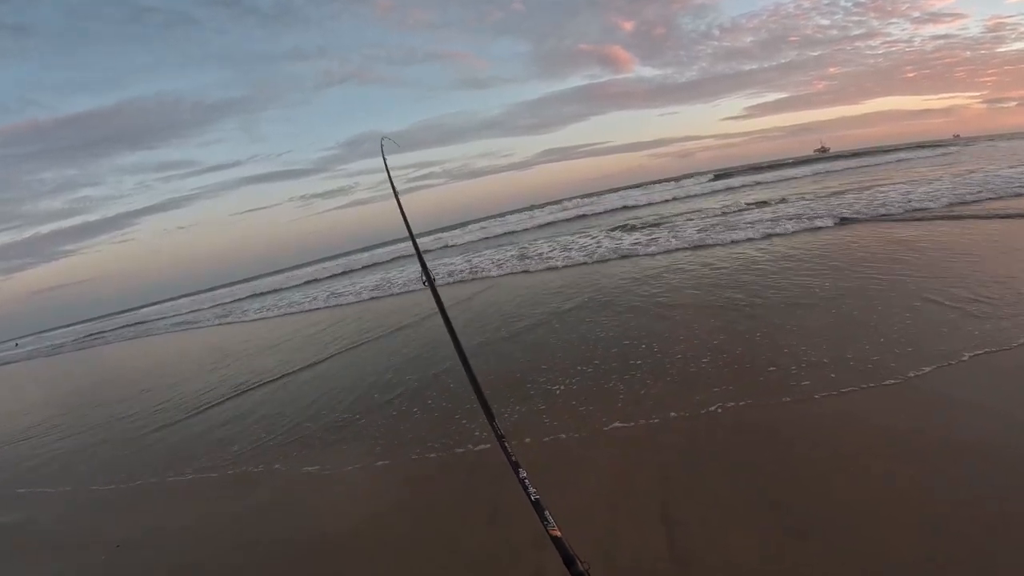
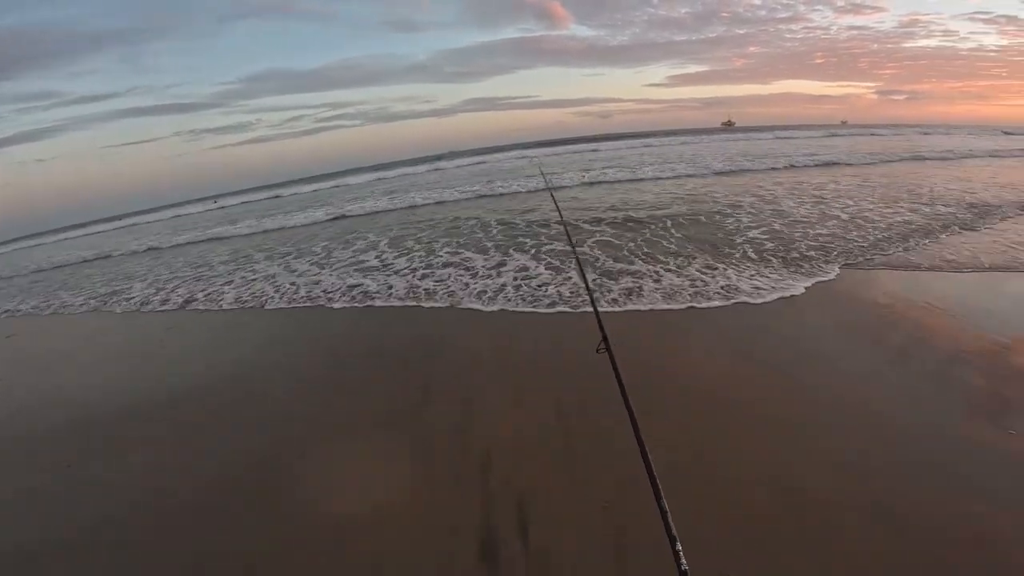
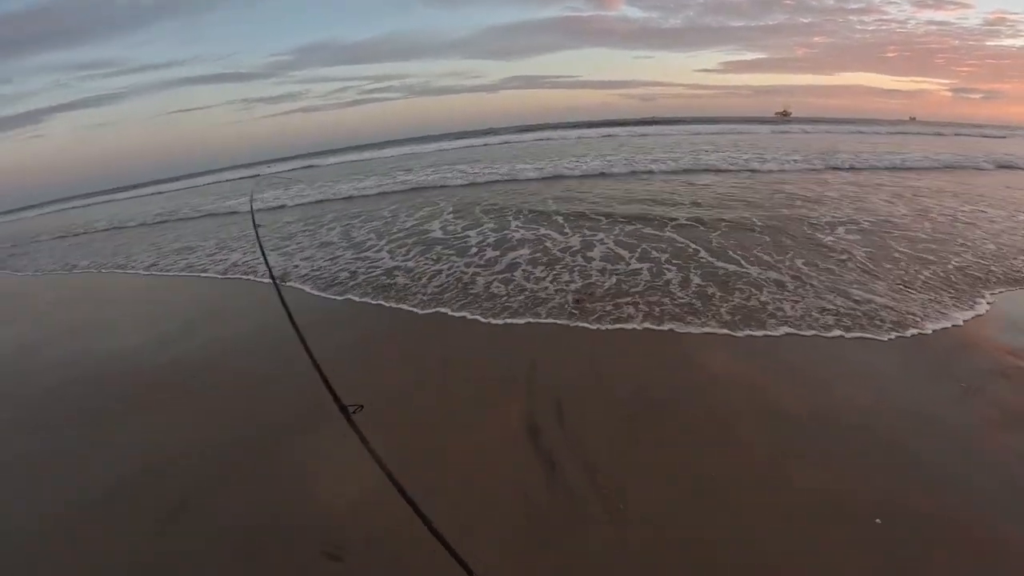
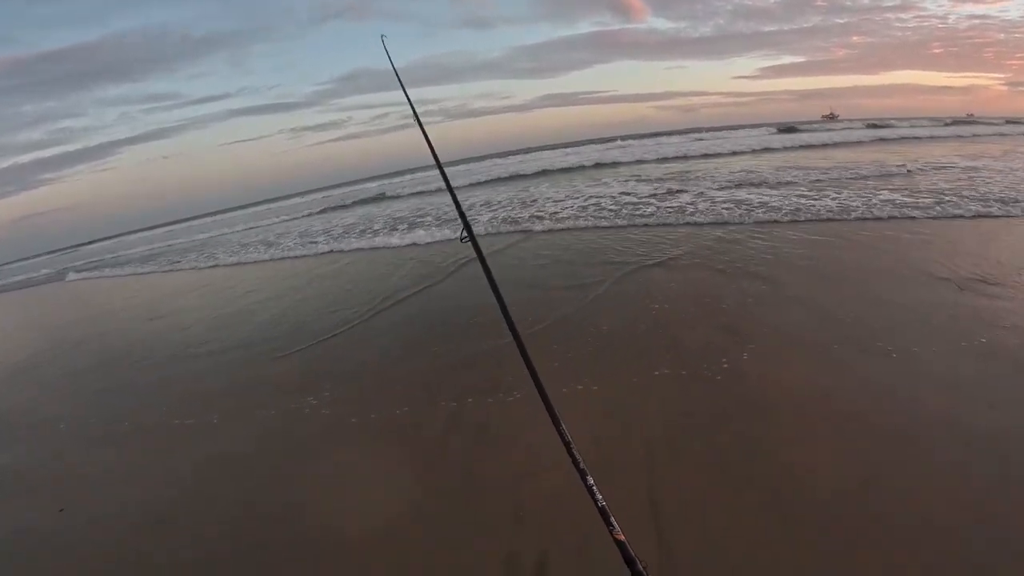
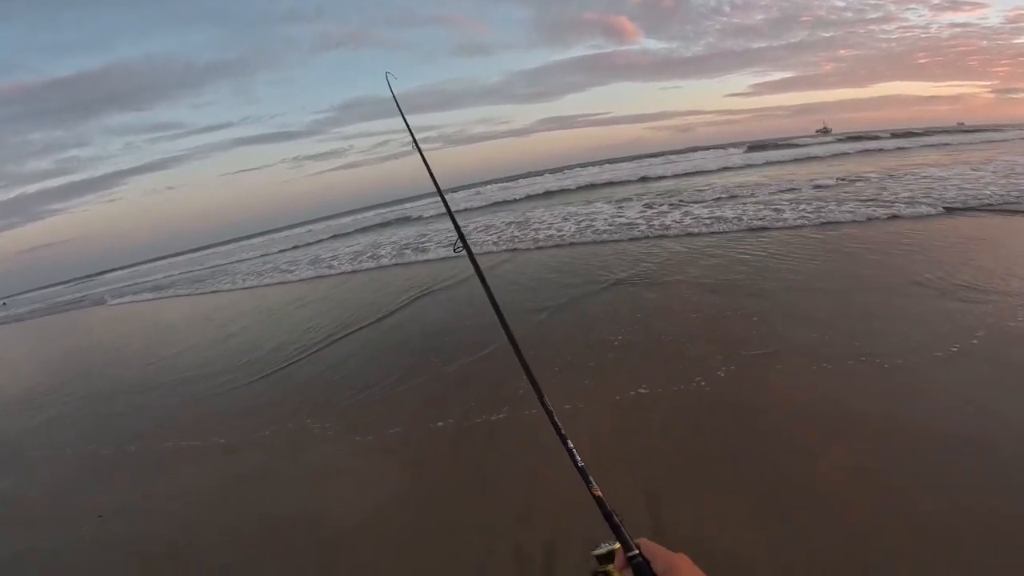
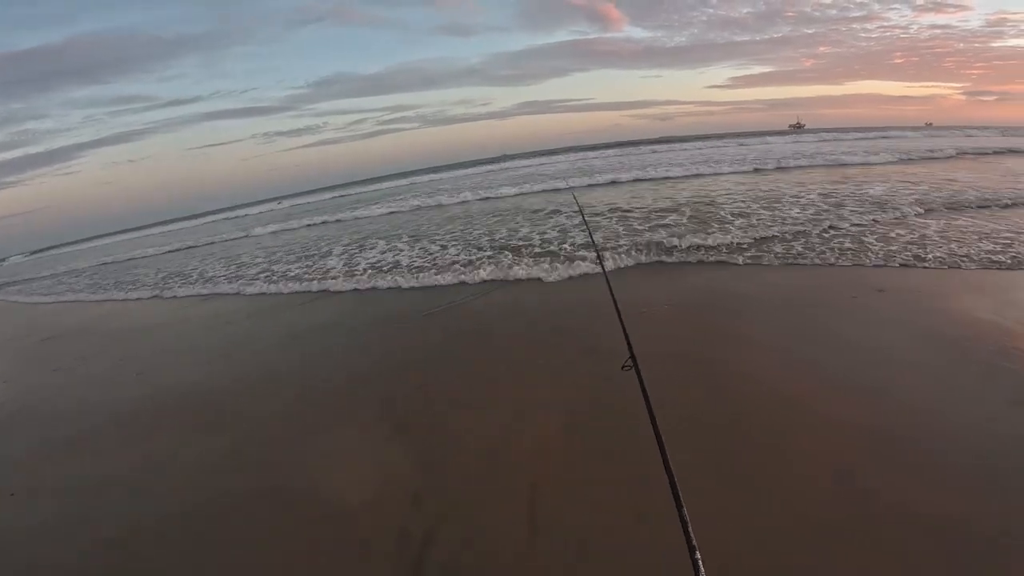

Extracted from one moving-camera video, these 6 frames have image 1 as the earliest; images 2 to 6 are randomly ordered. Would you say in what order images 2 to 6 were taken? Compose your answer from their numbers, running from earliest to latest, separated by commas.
5, 4, 6, 2, 3
